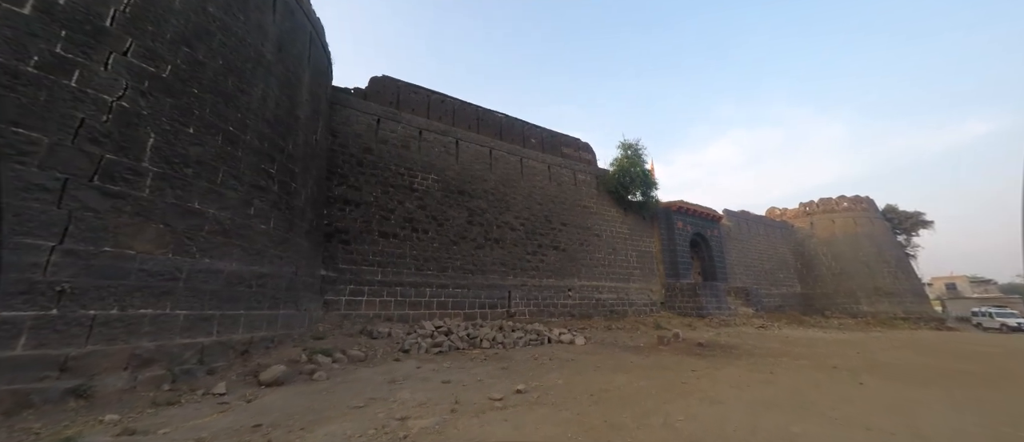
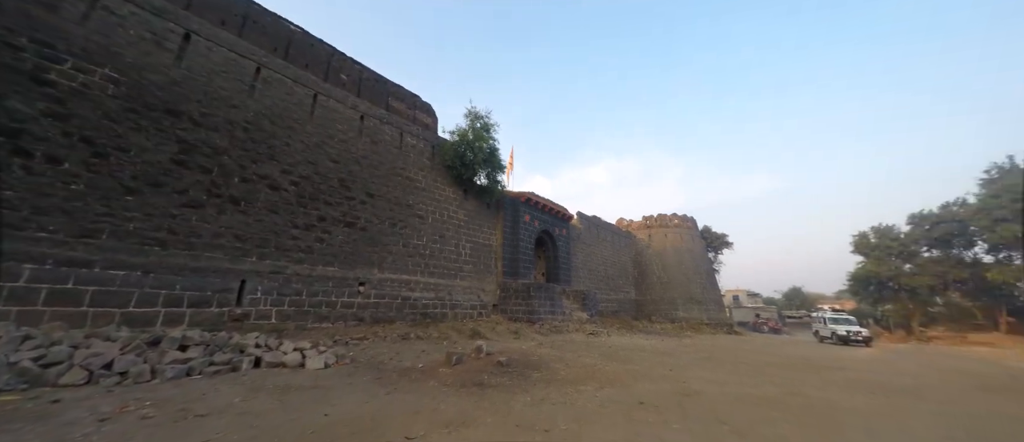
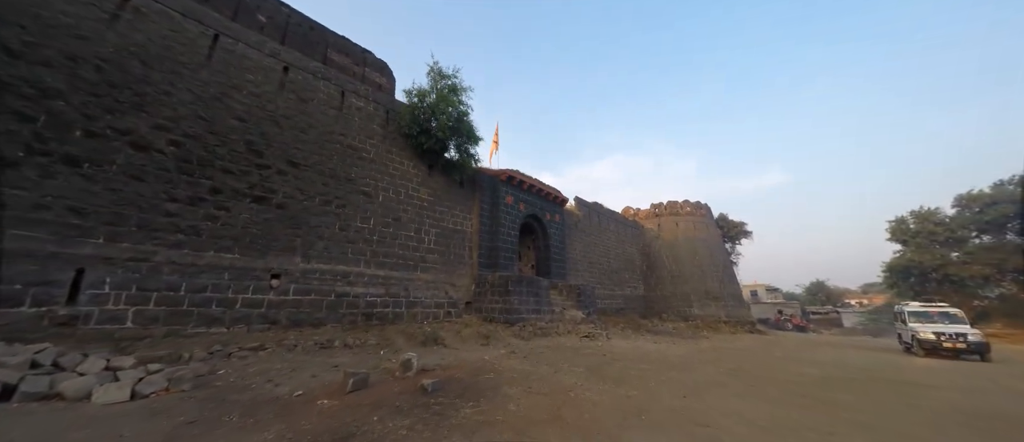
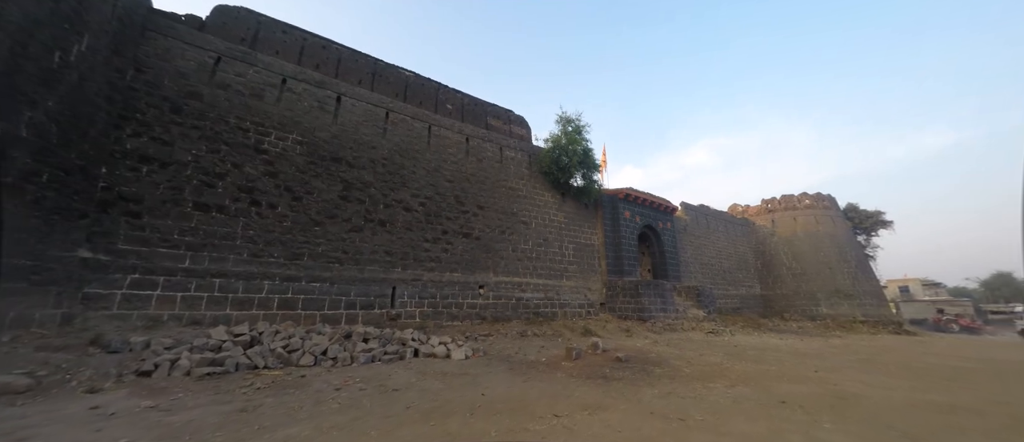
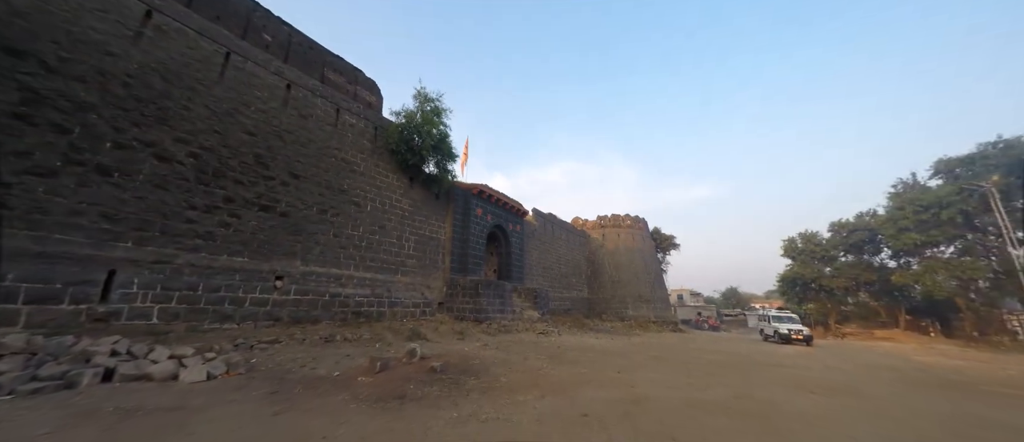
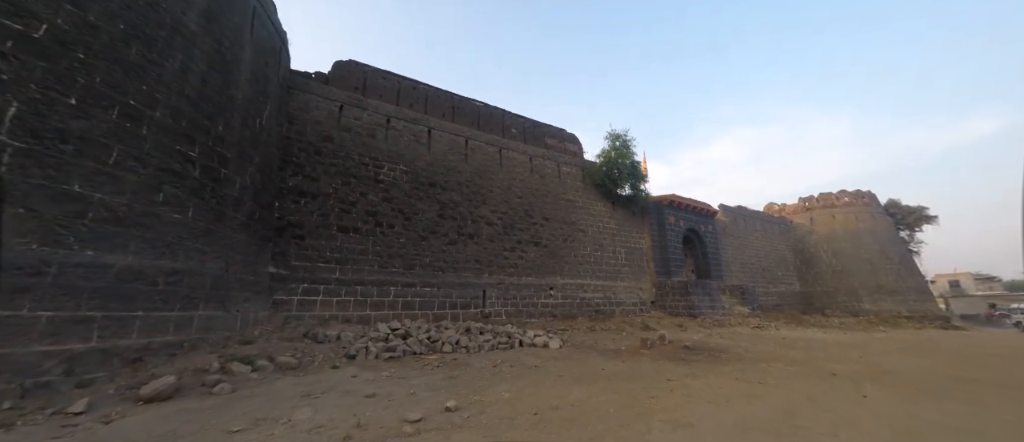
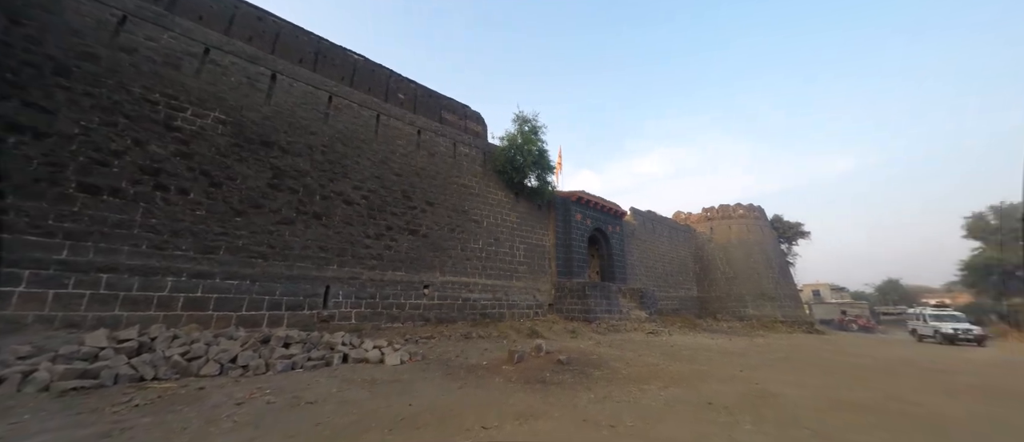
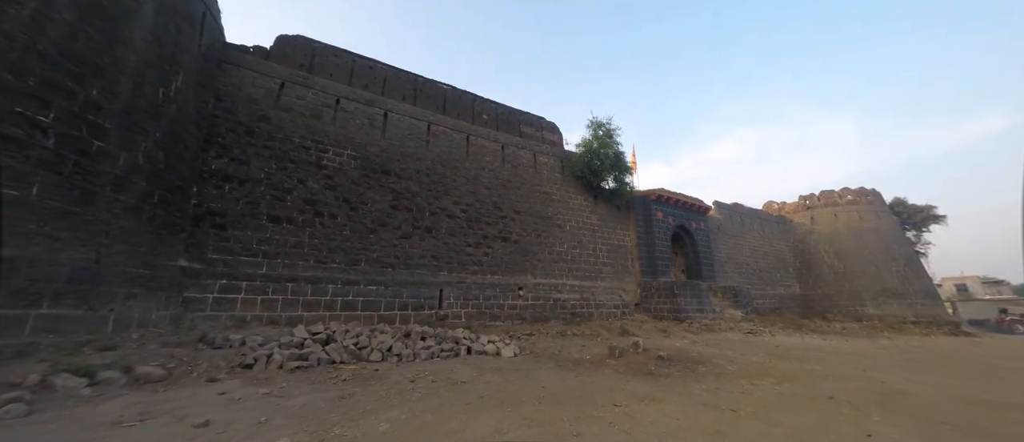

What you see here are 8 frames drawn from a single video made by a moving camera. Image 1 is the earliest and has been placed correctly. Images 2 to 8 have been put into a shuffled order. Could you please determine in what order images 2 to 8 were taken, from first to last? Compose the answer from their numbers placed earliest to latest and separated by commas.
6, 8, 4, 7, 2, 5, 3
